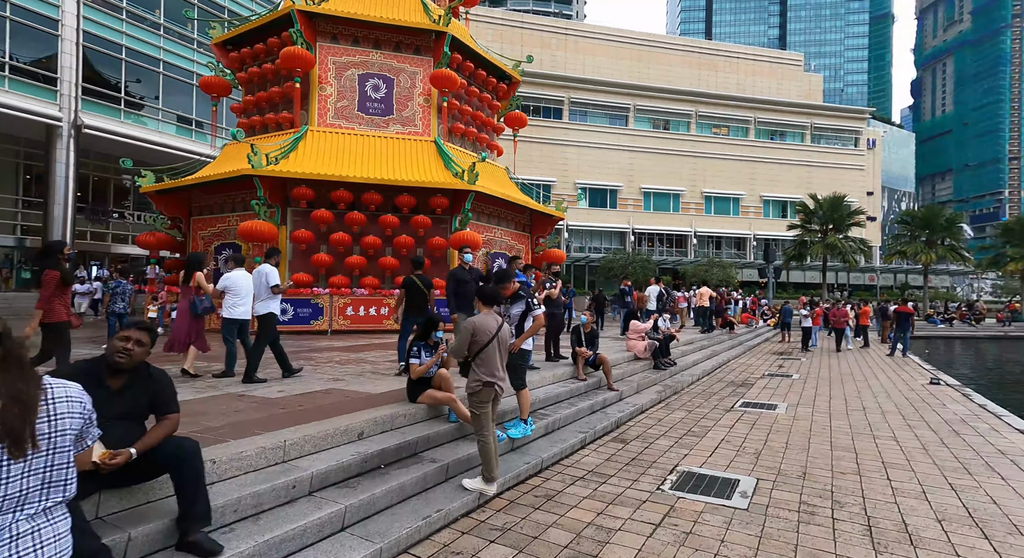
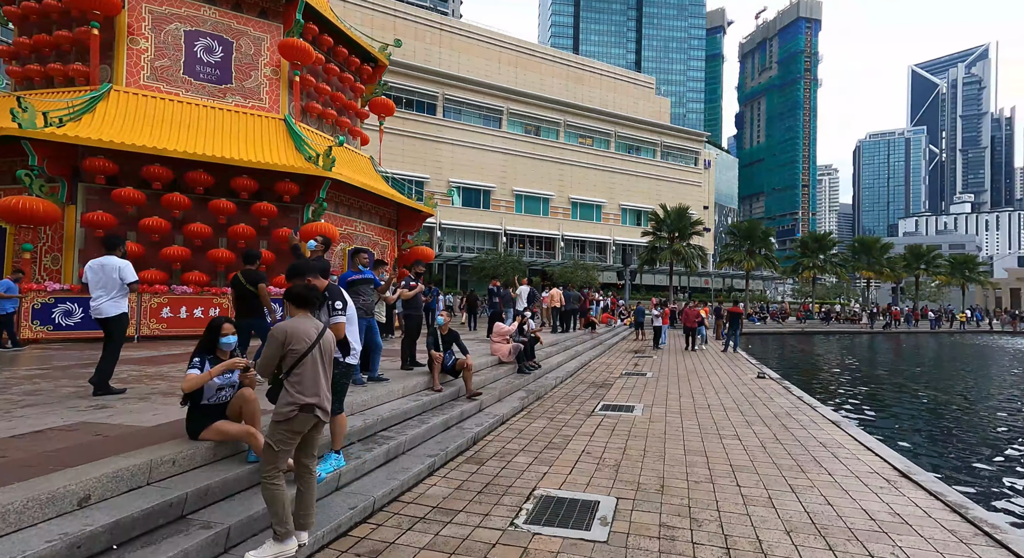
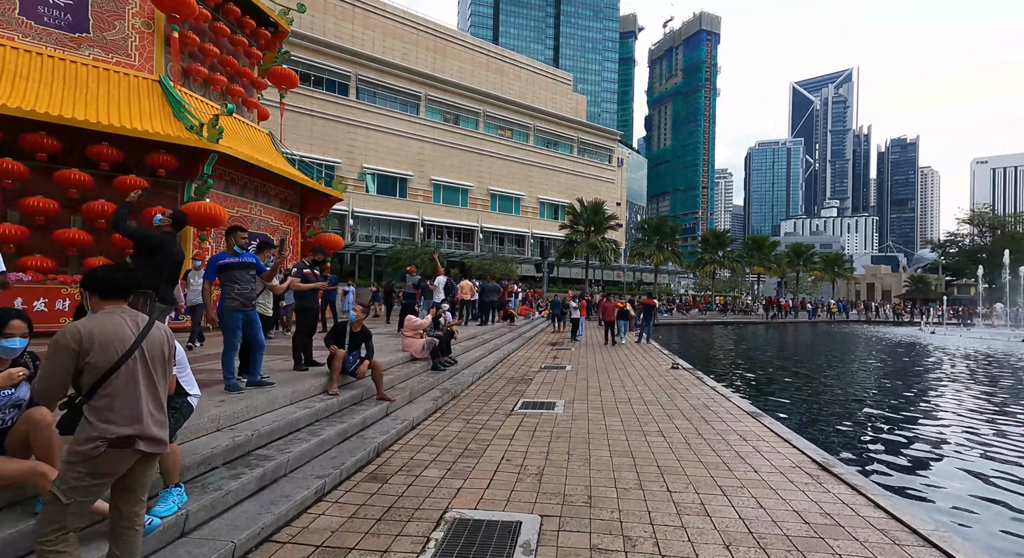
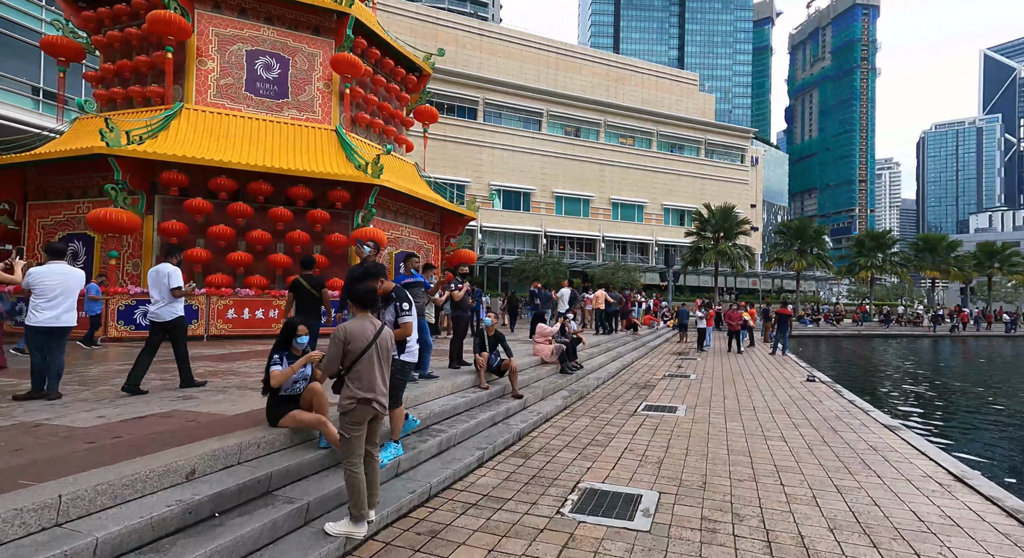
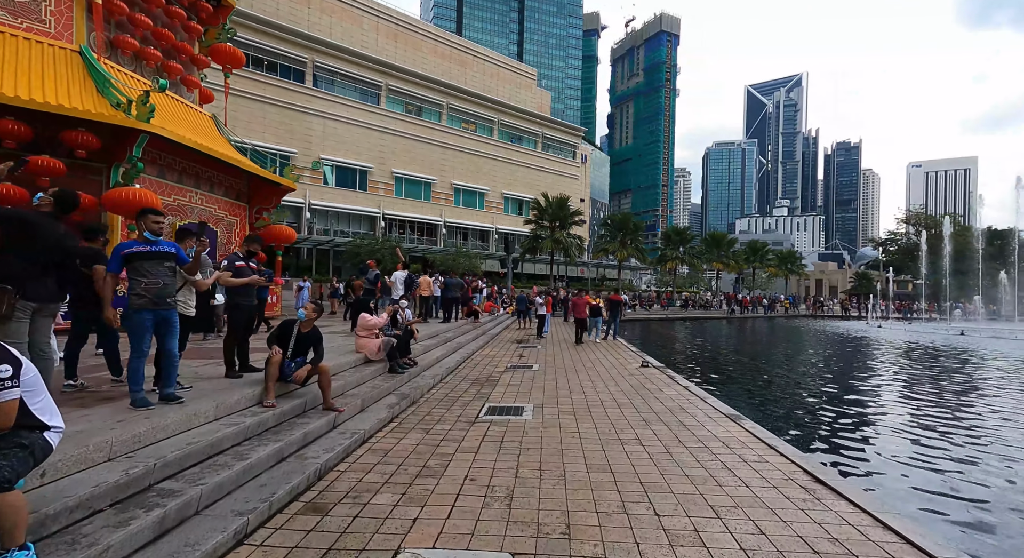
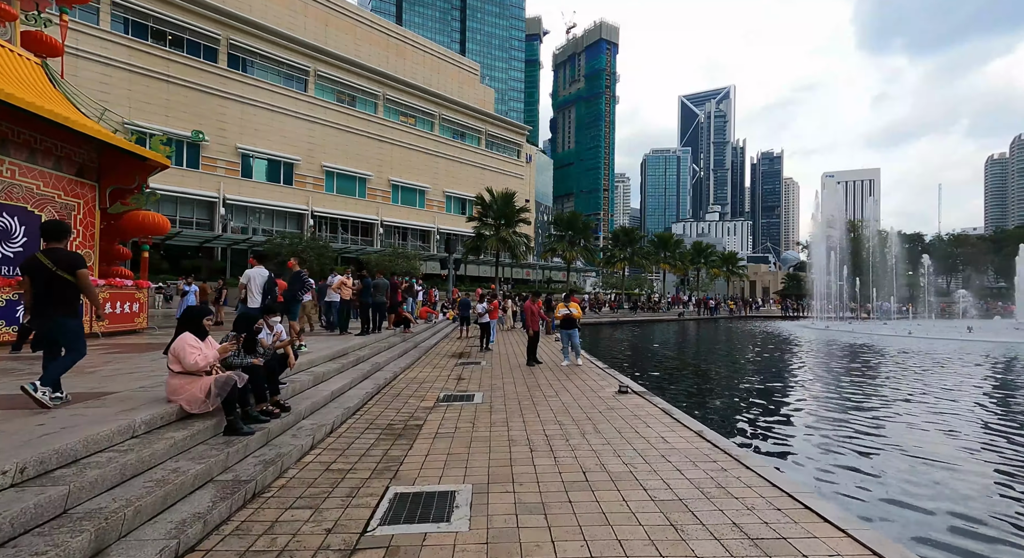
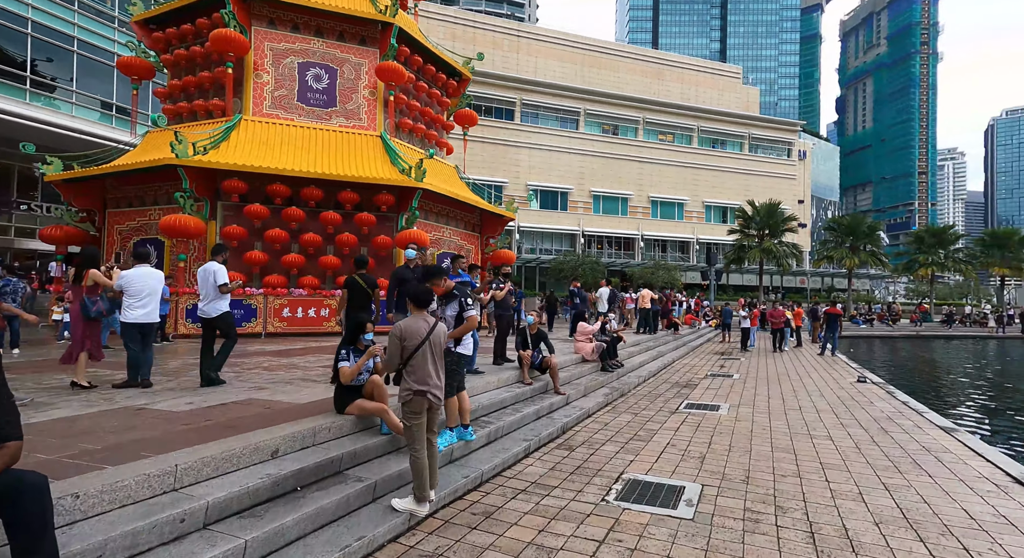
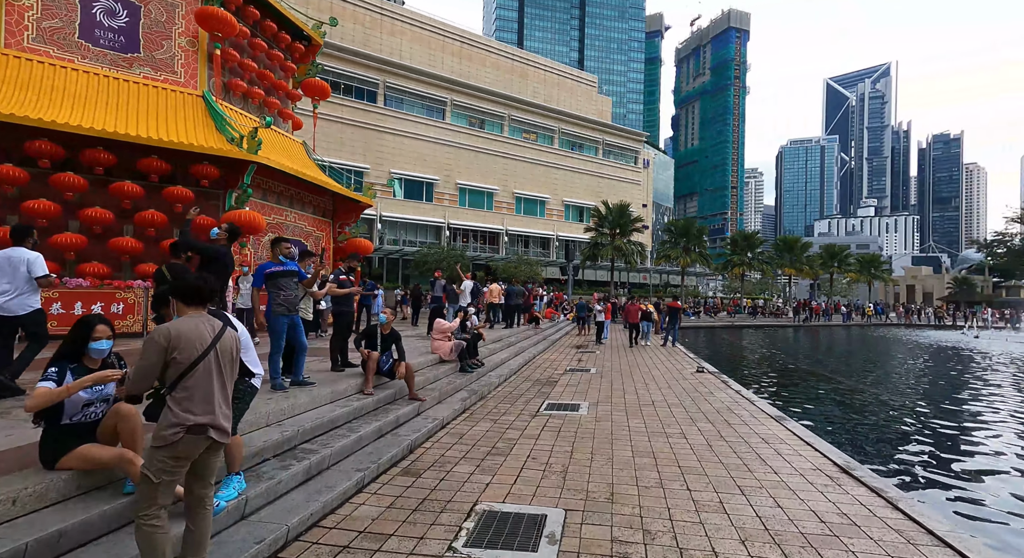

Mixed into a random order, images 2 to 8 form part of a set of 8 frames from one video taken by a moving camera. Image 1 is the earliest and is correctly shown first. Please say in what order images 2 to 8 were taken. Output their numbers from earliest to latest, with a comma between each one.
7, 4, 2, 8, 3, 5, 6
